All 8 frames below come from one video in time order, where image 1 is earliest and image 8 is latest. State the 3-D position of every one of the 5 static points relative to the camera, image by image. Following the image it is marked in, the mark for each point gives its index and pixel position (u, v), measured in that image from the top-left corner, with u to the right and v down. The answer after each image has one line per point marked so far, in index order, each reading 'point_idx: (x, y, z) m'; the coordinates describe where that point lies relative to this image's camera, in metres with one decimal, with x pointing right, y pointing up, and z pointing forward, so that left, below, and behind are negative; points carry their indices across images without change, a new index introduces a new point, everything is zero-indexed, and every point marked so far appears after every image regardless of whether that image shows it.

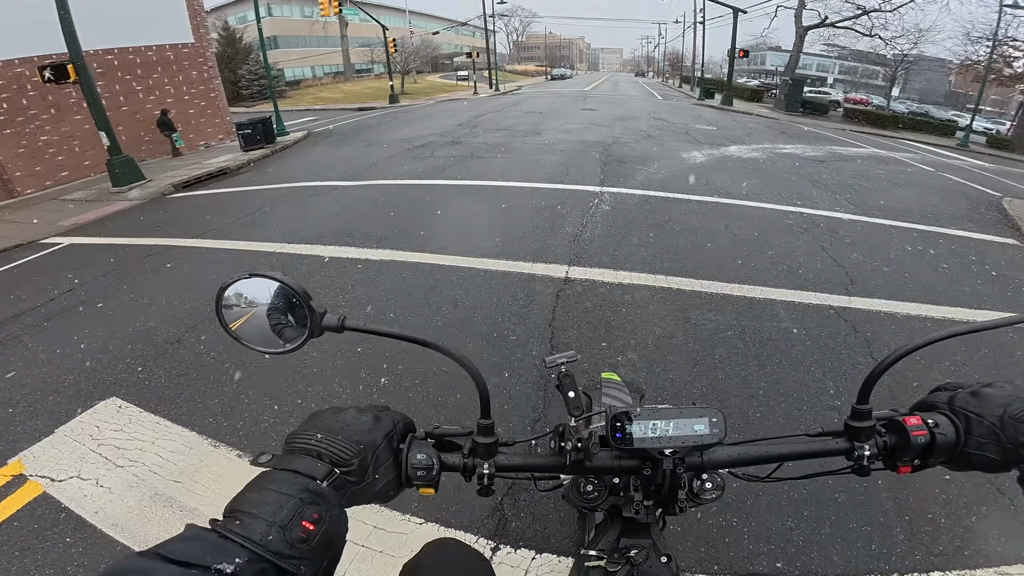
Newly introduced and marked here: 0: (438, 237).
0: (-0.9, +0.6, +6.4) m
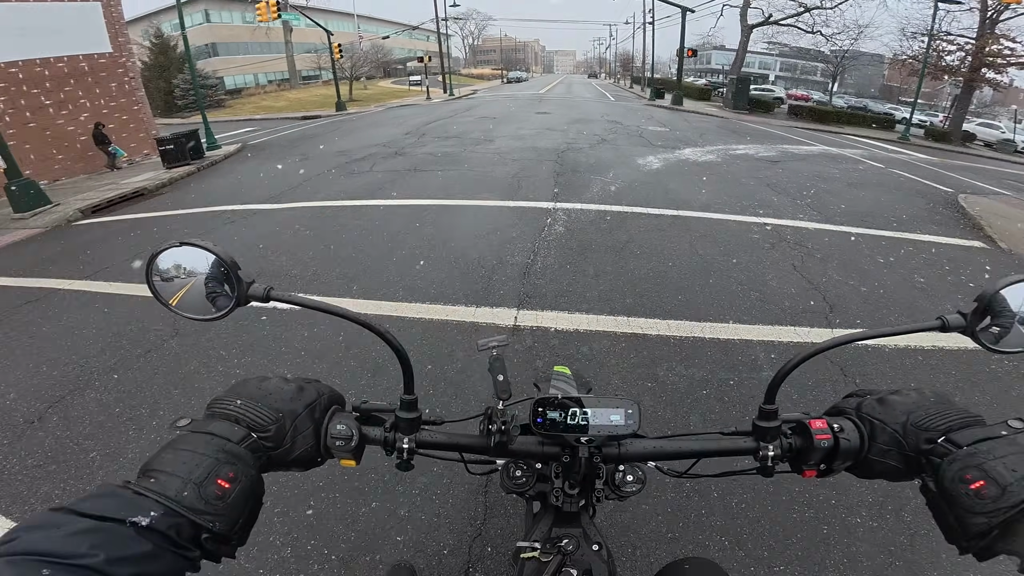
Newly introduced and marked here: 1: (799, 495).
0: (-1.6, +0.2, +5.5) m
1: (+1.8, -1.2, +2.9) m
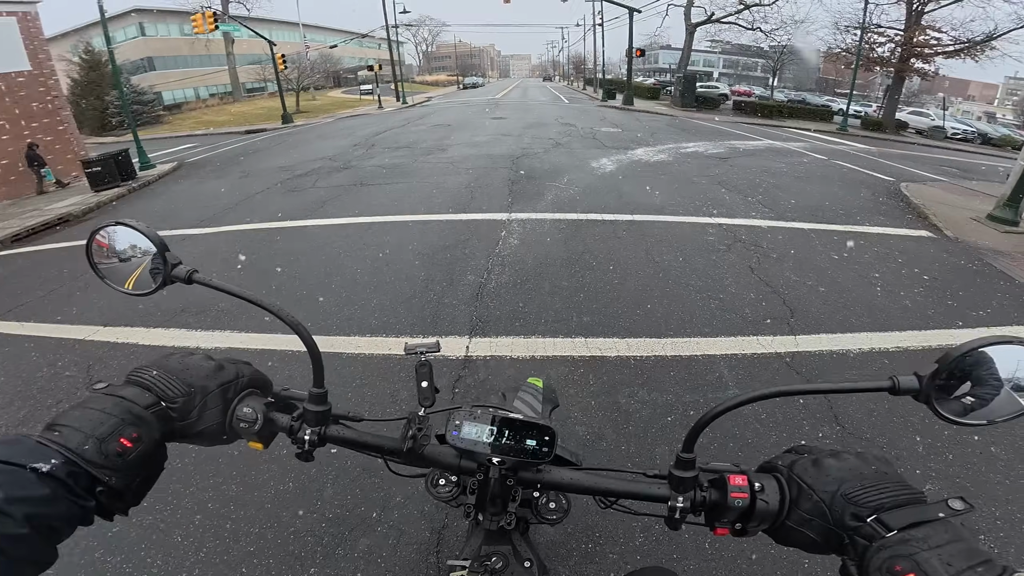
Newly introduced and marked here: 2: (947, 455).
0: (-2.1, -0.1, +5.1) m
1: (+1.5, -1.3, +2.7) m
2: (+2.7, -1.0, +3.1) m
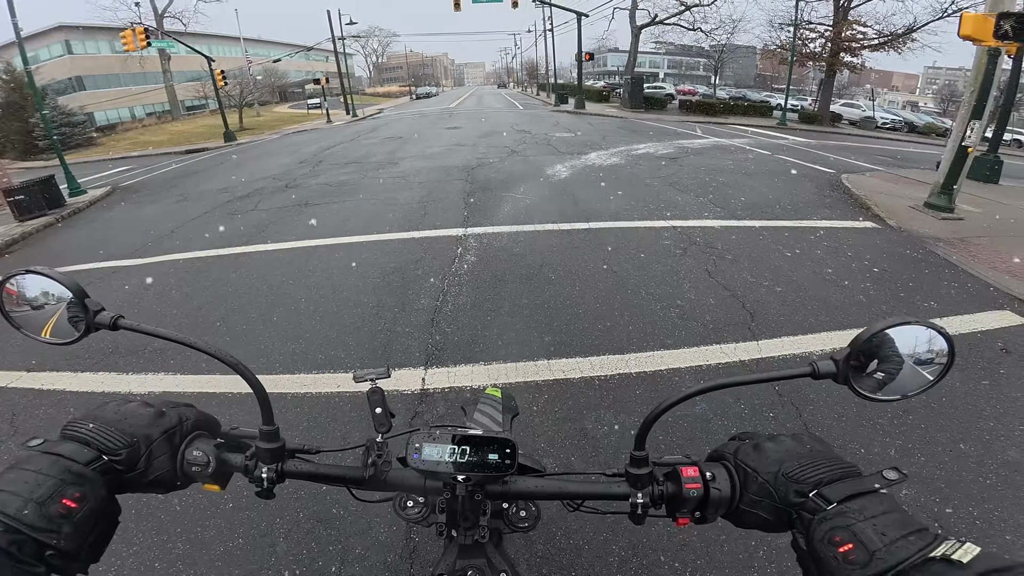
0: (-2.5, -0.5, +4.8) m
1: (+1.4, -1.3, +2.6) m
2: (+2.5, -1.0, +3.1) m
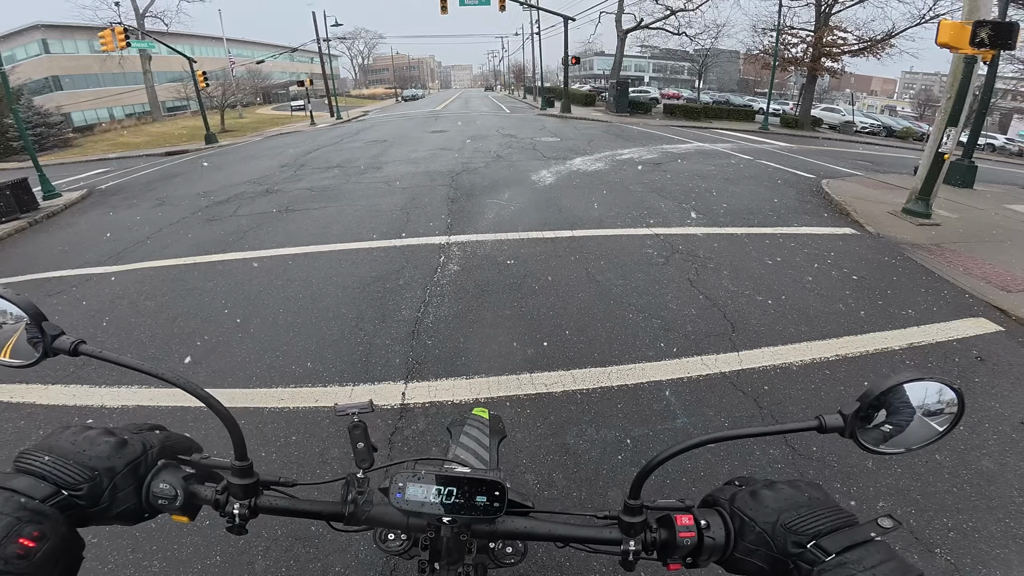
0: (-2.6, -0.6, +4.7) m
1: (+1.3, -1.4, +2.6) m
2: (+2.4, -1.1, +3.1) m
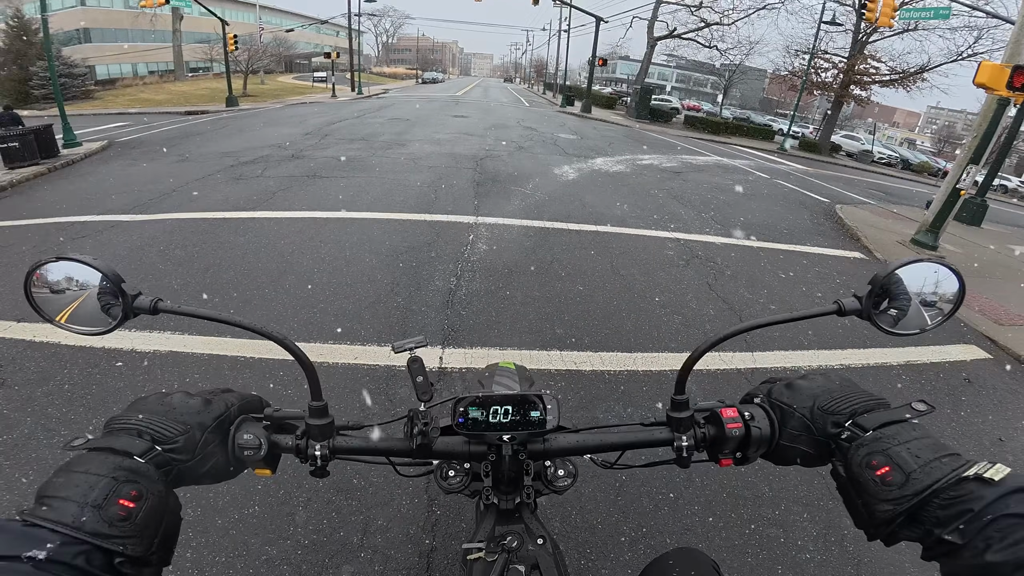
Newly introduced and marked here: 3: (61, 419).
0: (-2.4, -0.2, +4.9) m
1: (+1.4, -1.4, +2.9) m
2: (+2.6, -1.2, +3.4) m
3: (-3.3, -1.0, +3.6) m
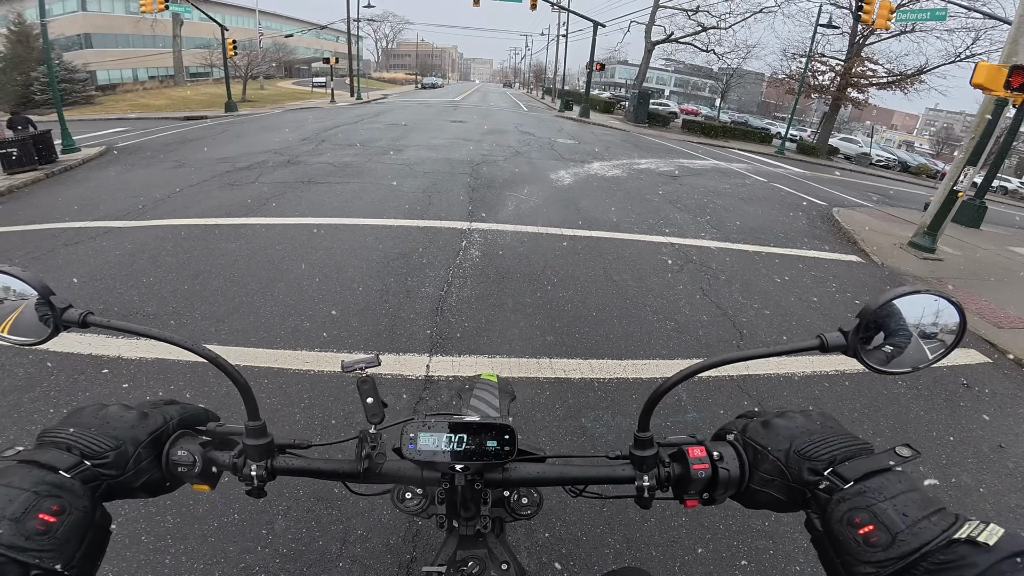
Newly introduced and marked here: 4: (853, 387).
0: (-2.5, -0.2, +4.9) m
1: (+1.3, -1.5, +2.8) m
2: (+2.5, -1.3, +3.3) m
3: (-3.4, -1.0, +3.5) m
4: (+2.9, -0.8, +4.2) m
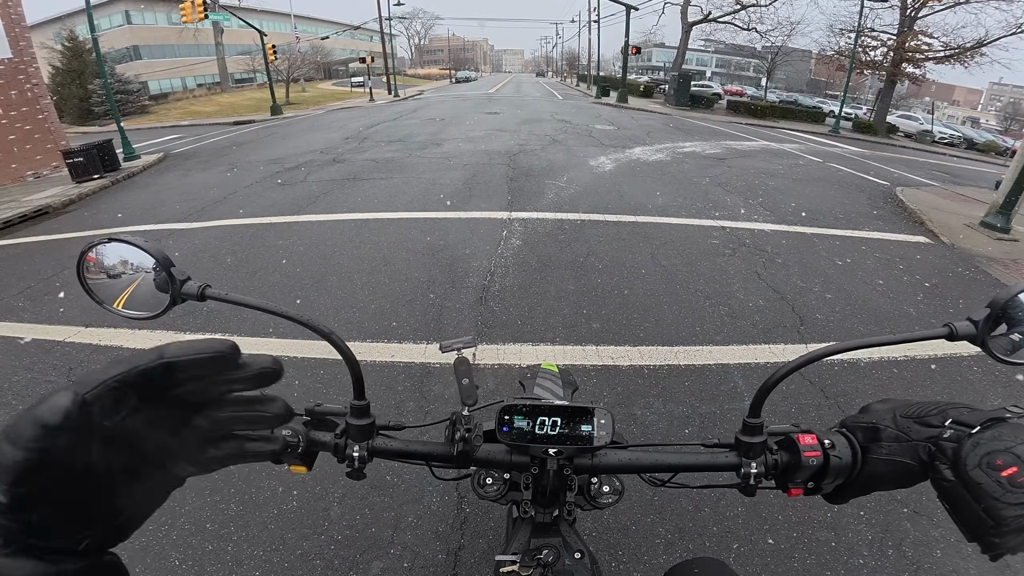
0: (-2.0, -0.2, +5.0) m
1: (+1.6, -1.3, +2.7) m
2: (+2.8, -1.1, +3.0) m
3: (-3.0, -1.0, +3.7) m
4: (+3.2, -0.7, +3.8) m
